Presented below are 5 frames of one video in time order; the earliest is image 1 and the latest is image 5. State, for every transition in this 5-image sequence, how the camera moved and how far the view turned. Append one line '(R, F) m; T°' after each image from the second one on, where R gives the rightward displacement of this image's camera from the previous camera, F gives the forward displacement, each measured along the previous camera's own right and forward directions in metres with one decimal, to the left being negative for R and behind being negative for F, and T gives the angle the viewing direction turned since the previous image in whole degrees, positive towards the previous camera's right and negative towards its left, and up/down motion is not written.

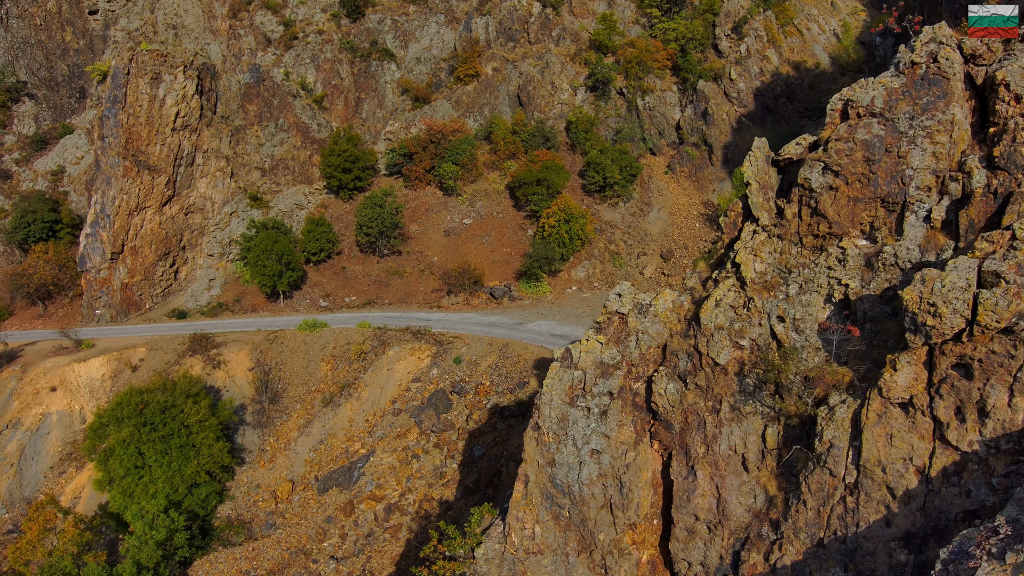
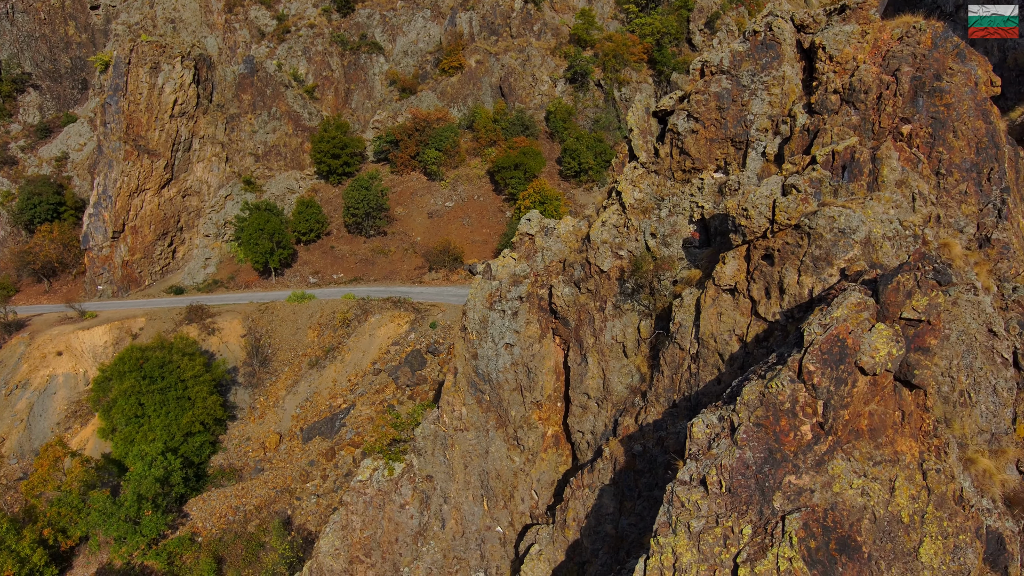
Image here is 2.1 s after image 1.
(+1.1, -2.0) m; 0°
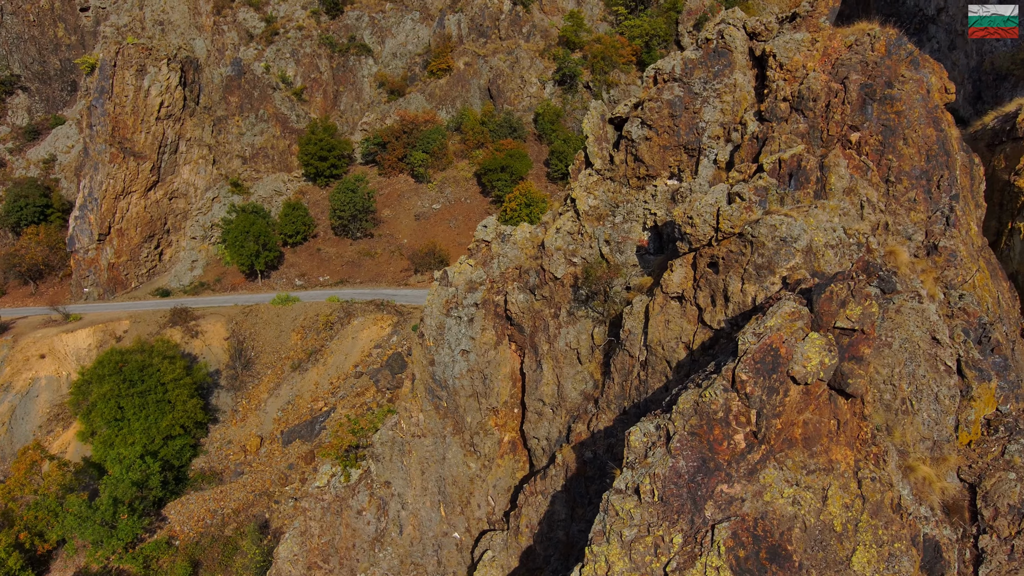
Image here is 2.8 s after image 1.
(+0.7, 0.0) m; 0°
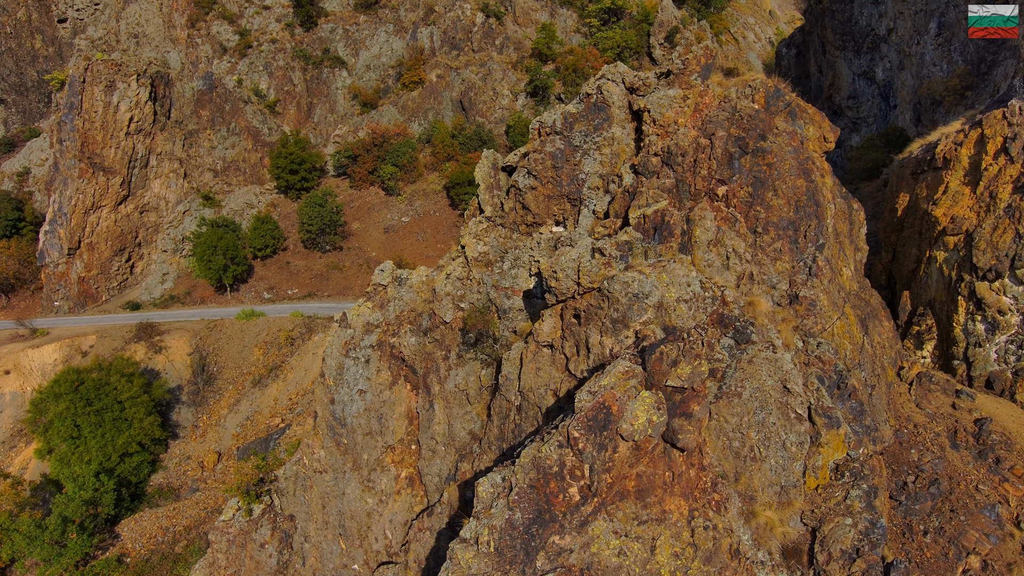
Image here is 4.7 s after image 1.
(+1.7, -0.4) m; 0°
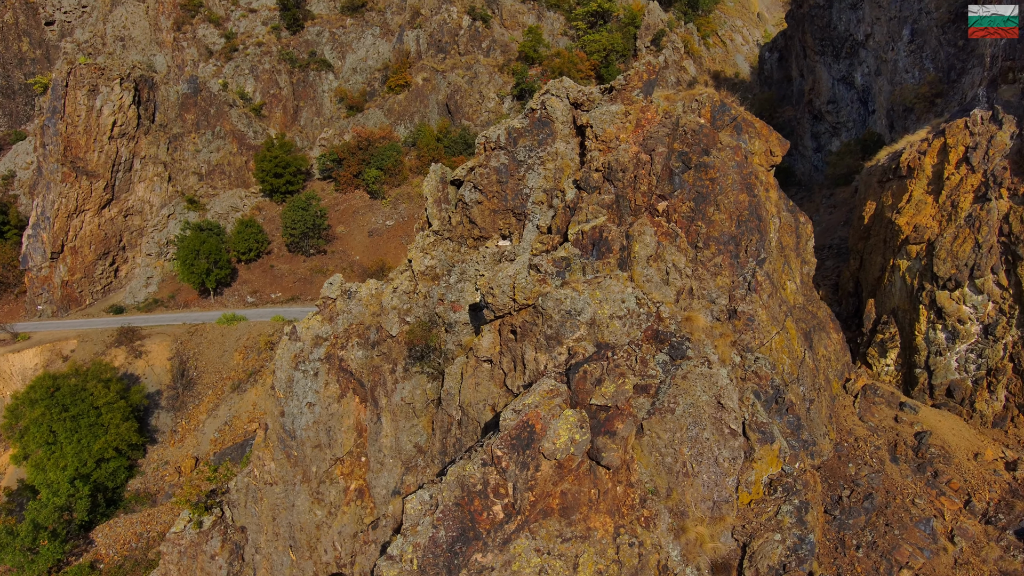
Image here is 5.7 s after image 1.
(+0.9, -0.1) m; 0°
